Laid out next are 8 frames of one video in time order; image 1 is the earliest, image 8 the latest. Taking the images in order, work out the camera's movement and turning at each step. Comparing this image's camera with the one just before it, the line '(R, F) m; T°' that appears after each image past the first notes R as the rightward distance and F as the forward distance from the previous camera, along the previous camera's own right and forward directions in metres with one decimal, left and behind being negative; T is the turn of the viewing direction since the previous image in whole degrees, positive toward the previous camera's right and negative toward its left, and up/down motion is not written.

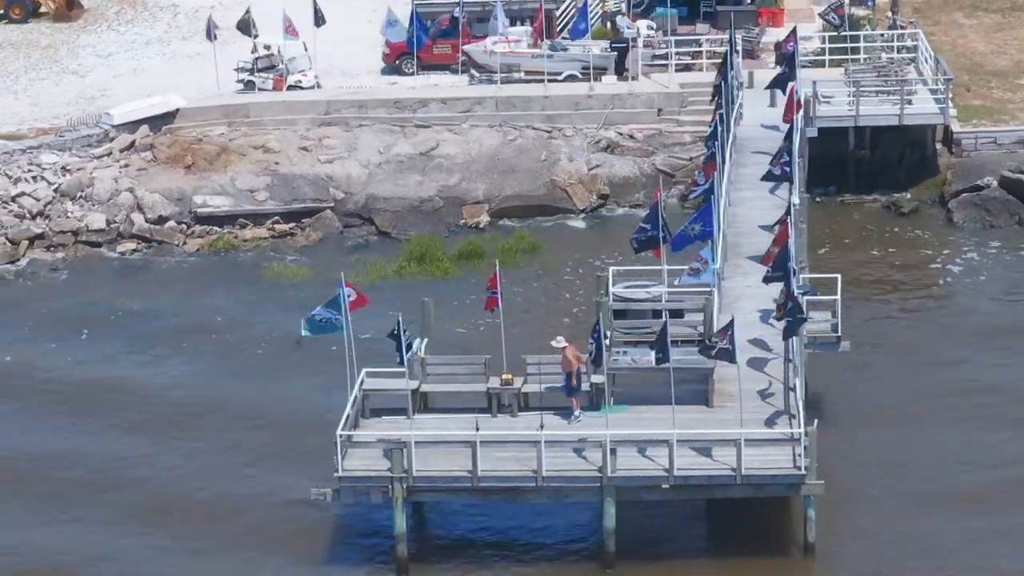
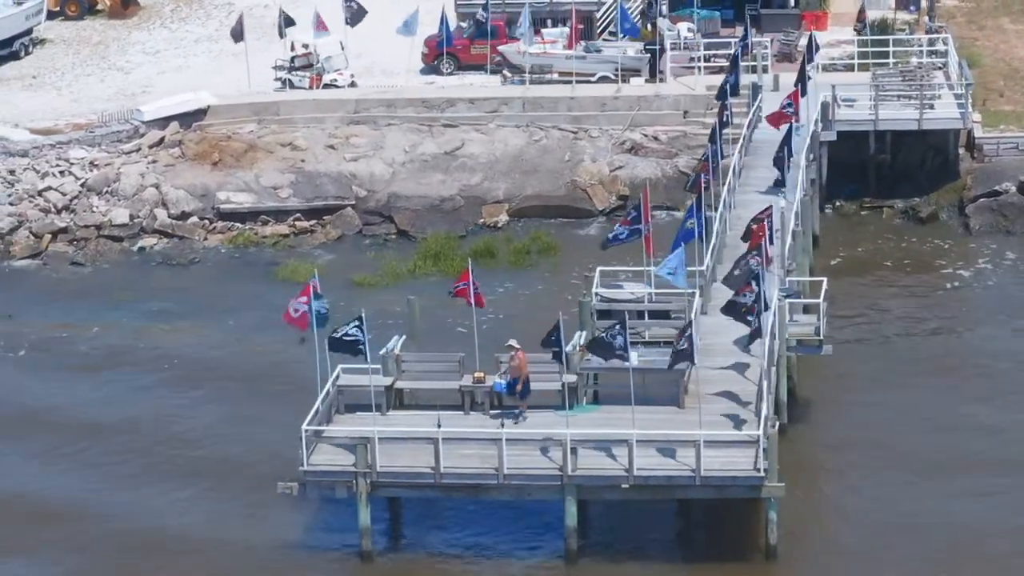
(+1.3, 0.0) m; -2°
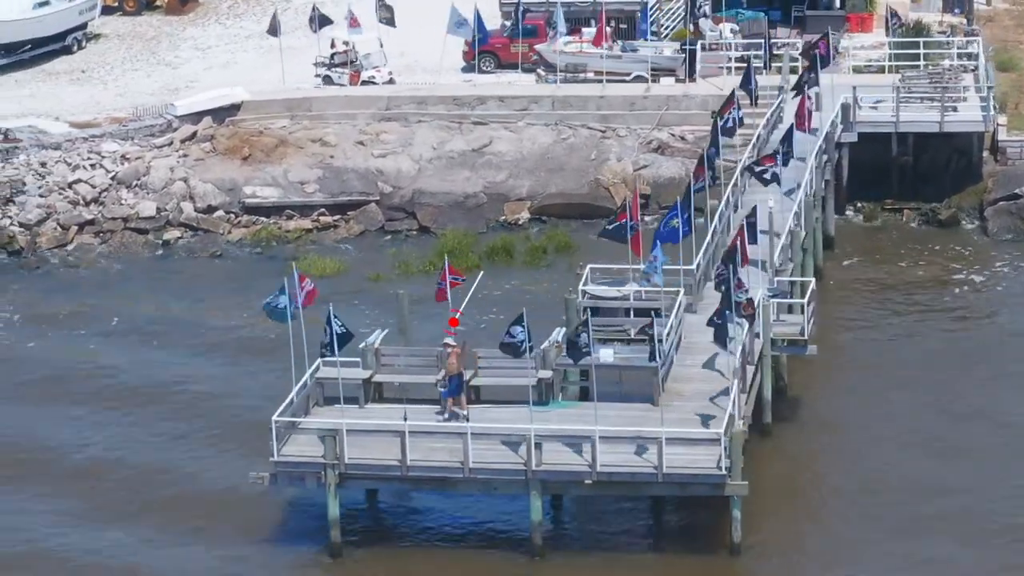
(+1.3, -0.1) m; -2°
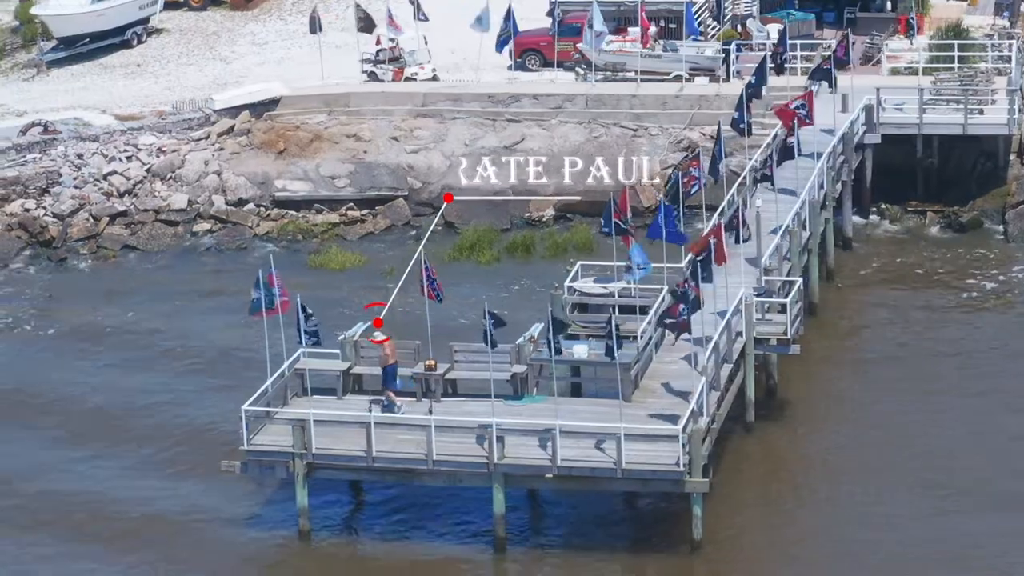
(+1.4, -0.1) m; -3°
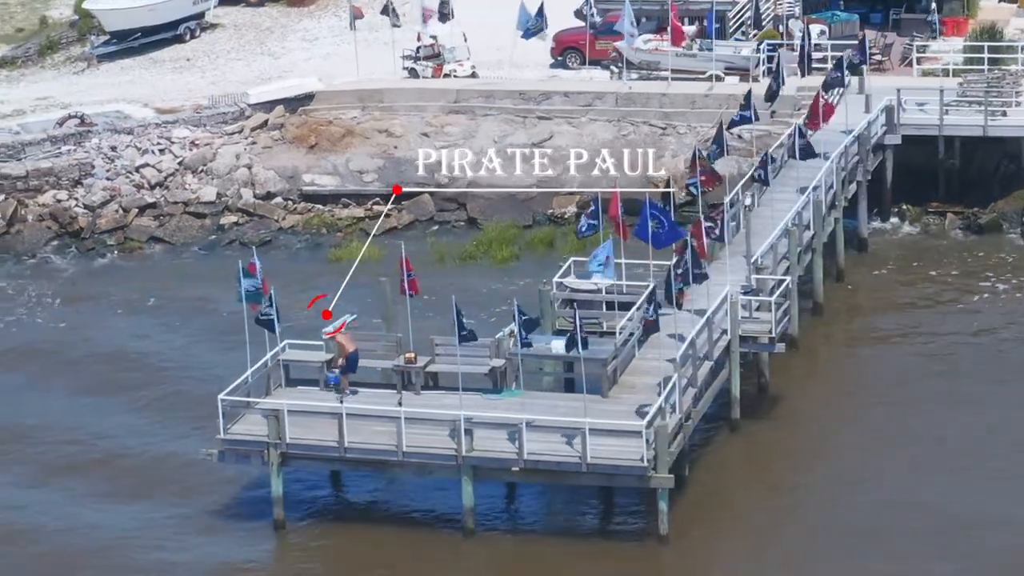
(+1.2, -0.1) m; -2°
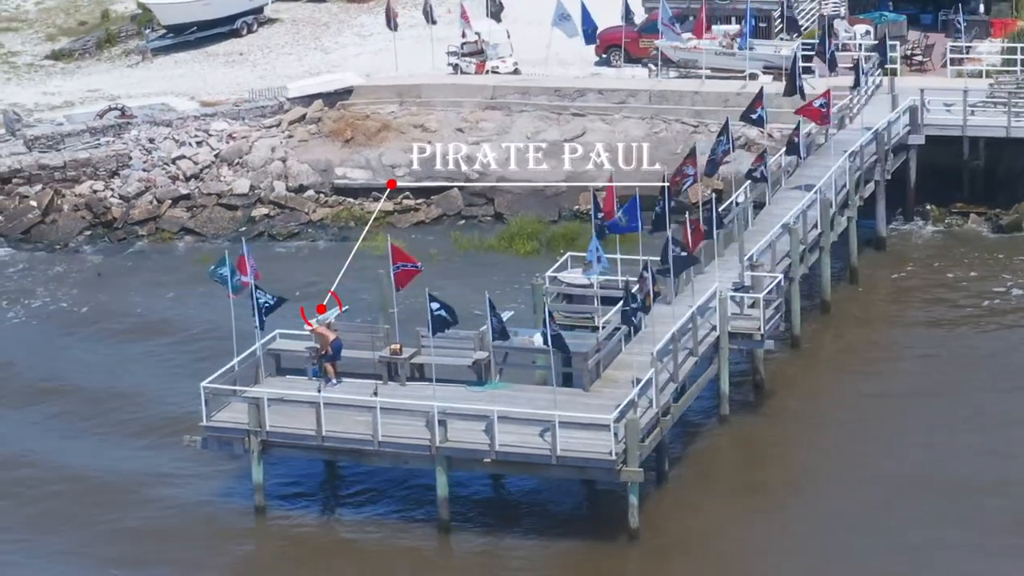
(+1.2, -0.2) m; -3°
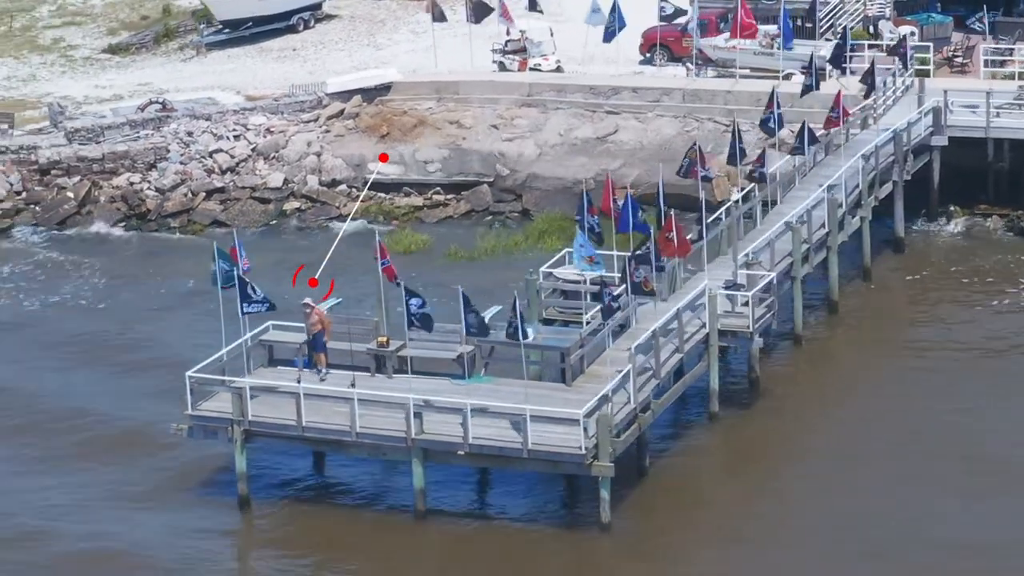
(+1.2, -0.2) m; -3°
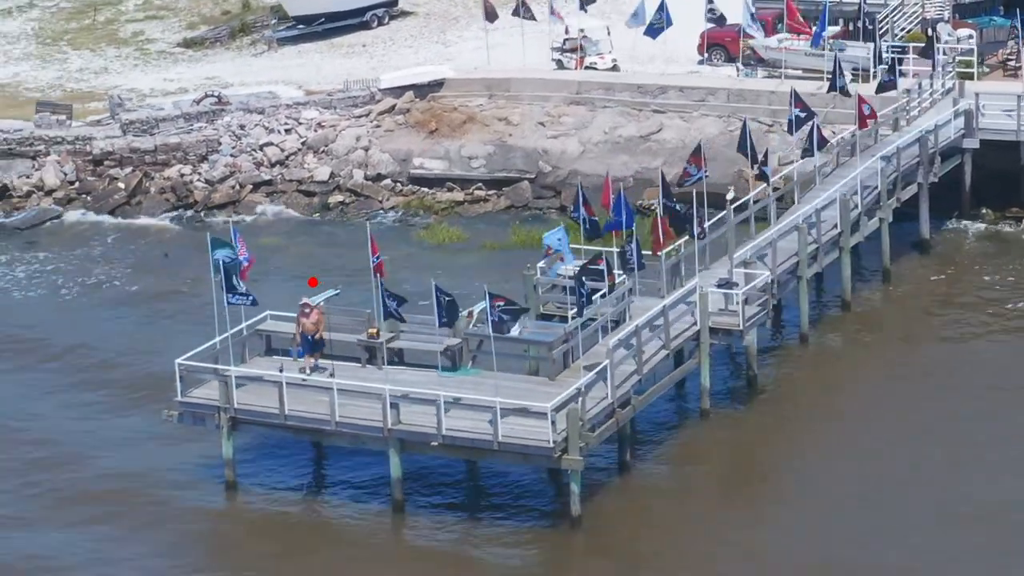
(+1.6, -0.4) m; -3°
